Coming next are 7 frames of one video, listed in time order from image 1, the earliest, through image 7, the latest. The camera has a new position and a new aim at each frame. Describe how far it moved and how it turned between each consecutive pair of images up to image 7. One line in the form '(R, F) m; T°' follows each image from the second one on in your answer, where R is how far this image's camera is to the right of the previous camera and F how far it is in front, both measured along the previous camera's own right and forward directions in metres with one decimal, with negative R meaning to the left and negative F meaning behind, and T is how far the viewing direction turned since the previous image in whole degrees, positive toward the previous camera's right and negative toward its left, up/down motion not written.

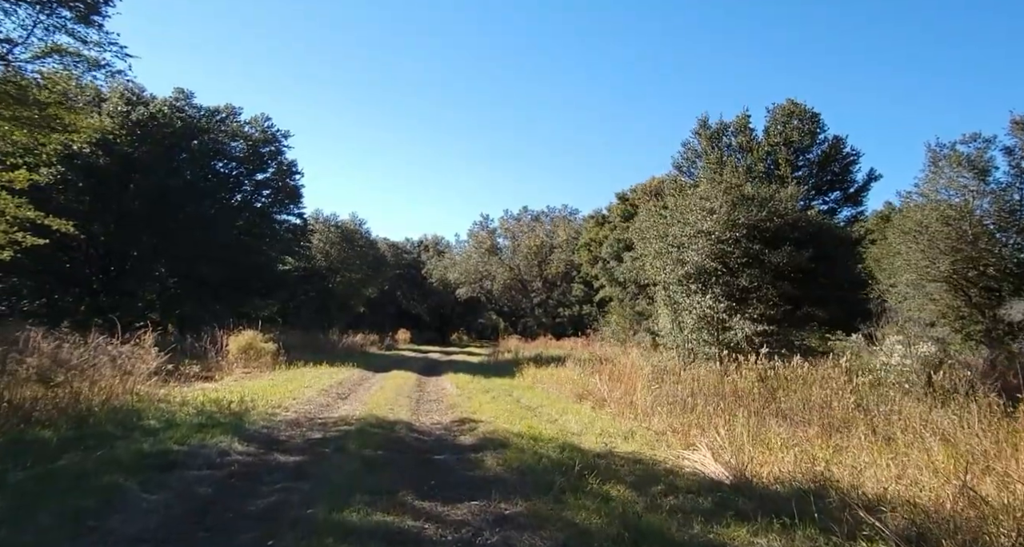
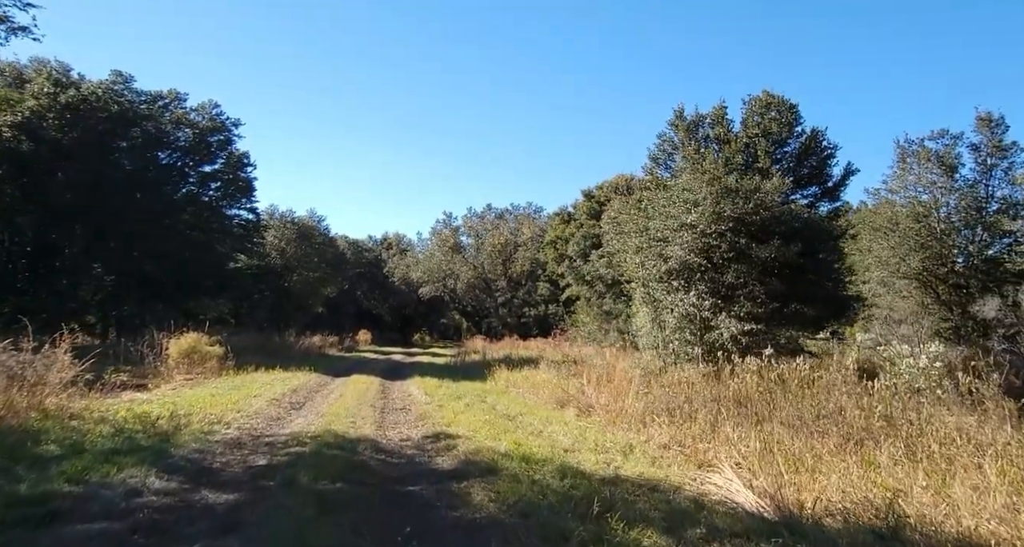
(-0.2, +1.3) m; +3°
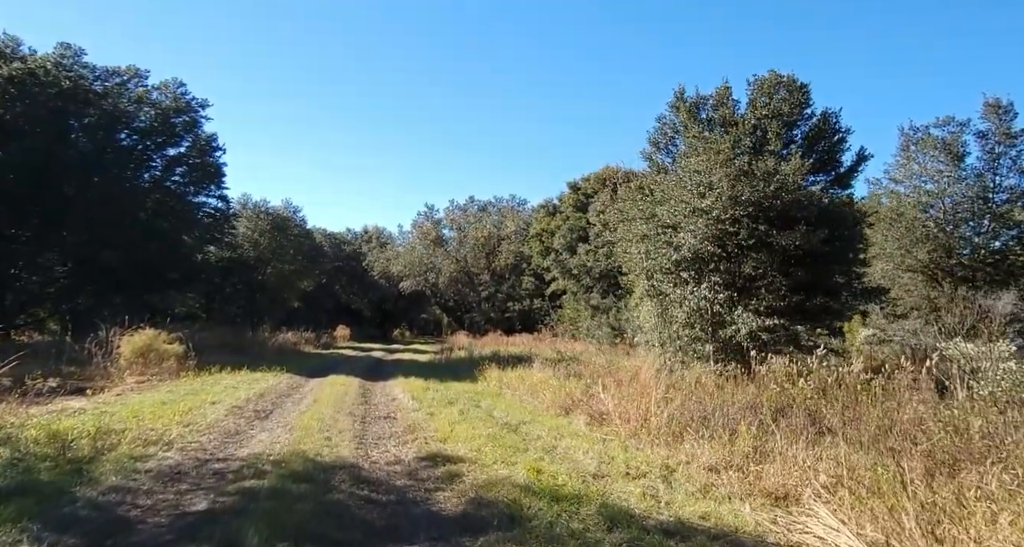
(-0.3, +1.7) m; +2°
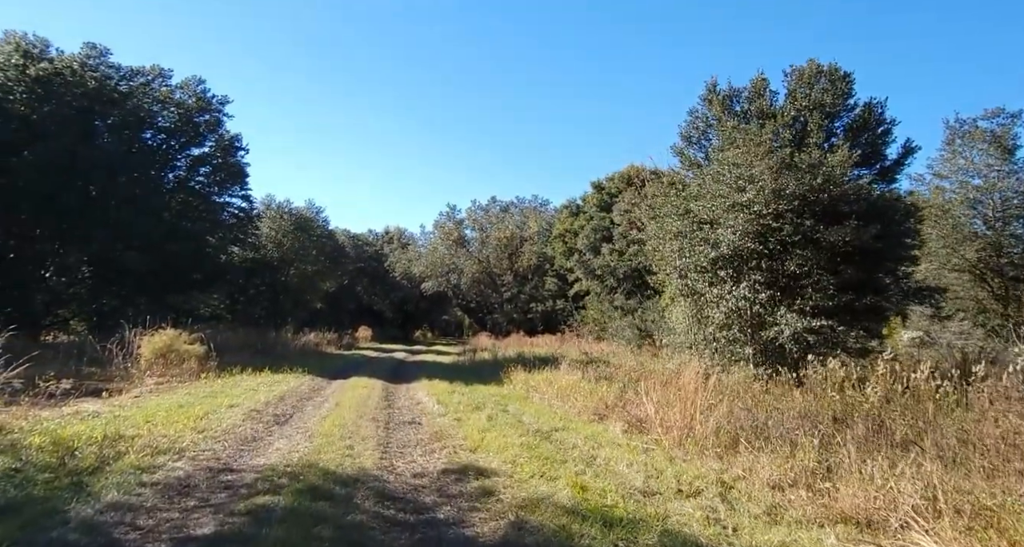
(-0.2, +0.6) m; -2°
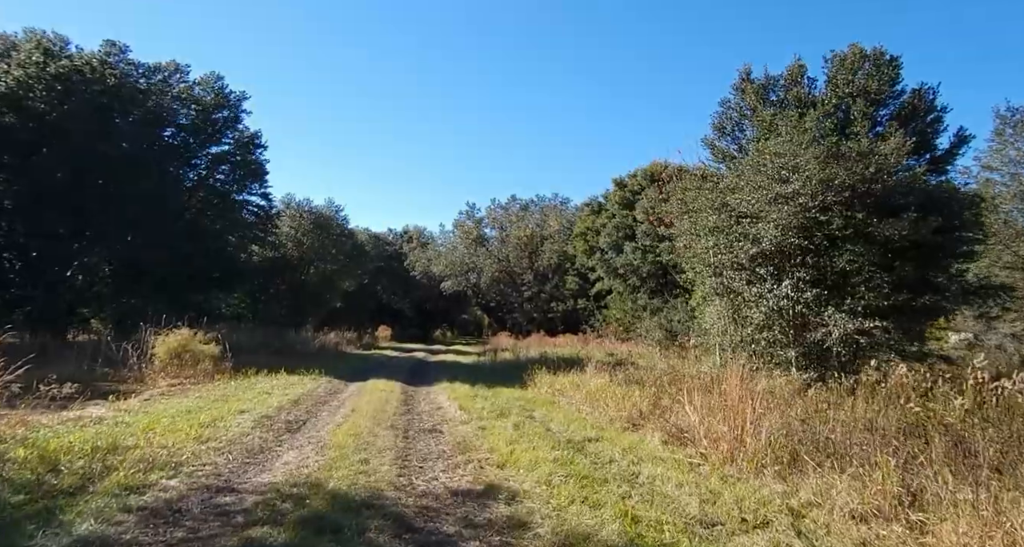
(-0.1, +0.8) m; -2°
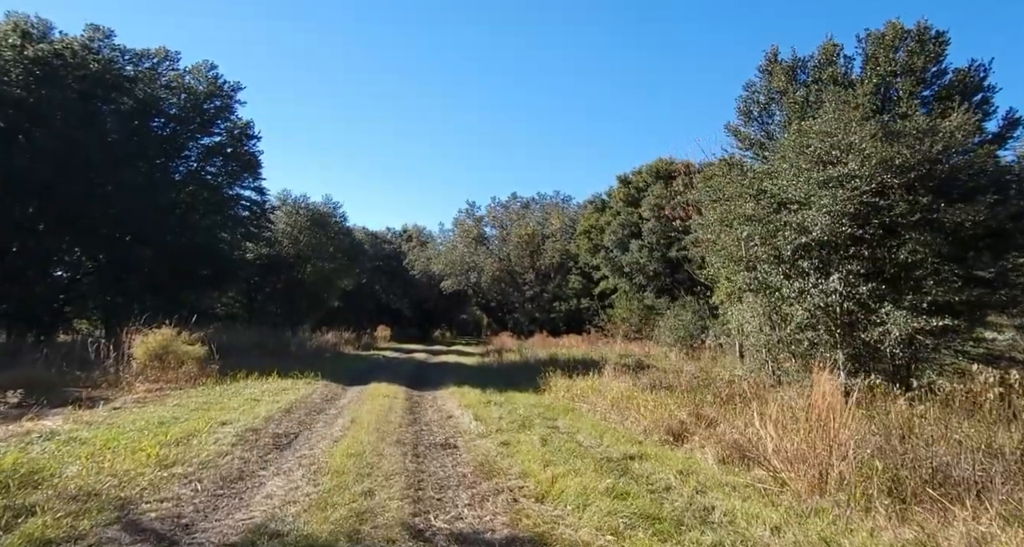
(-0.4, +1.4) m; 0°
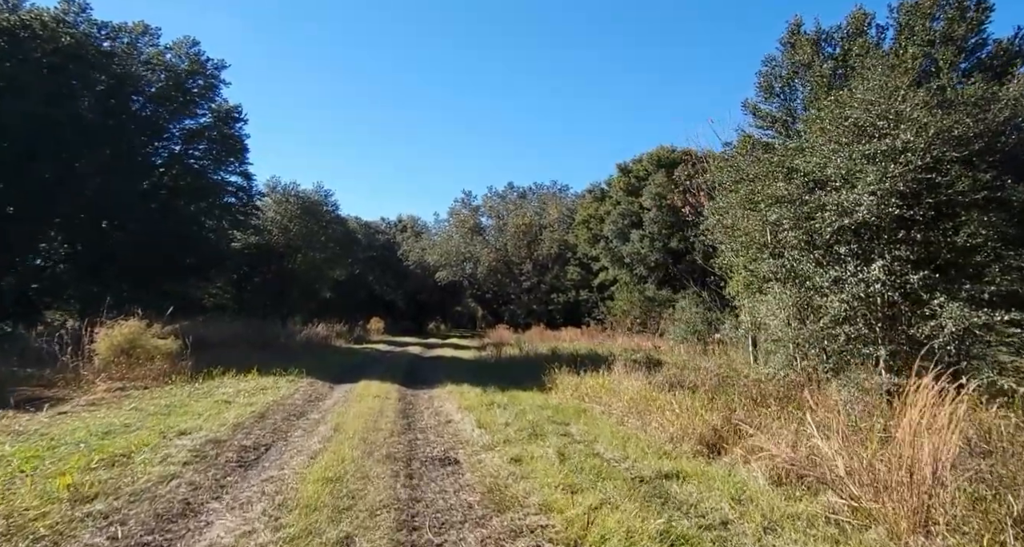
(-0.2, +1.3) m; 0°
